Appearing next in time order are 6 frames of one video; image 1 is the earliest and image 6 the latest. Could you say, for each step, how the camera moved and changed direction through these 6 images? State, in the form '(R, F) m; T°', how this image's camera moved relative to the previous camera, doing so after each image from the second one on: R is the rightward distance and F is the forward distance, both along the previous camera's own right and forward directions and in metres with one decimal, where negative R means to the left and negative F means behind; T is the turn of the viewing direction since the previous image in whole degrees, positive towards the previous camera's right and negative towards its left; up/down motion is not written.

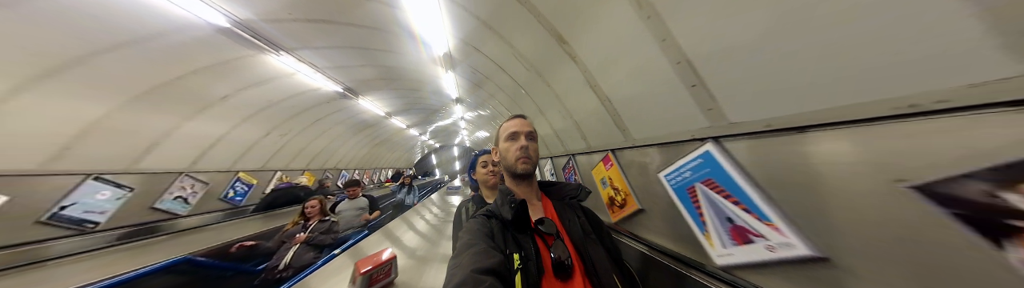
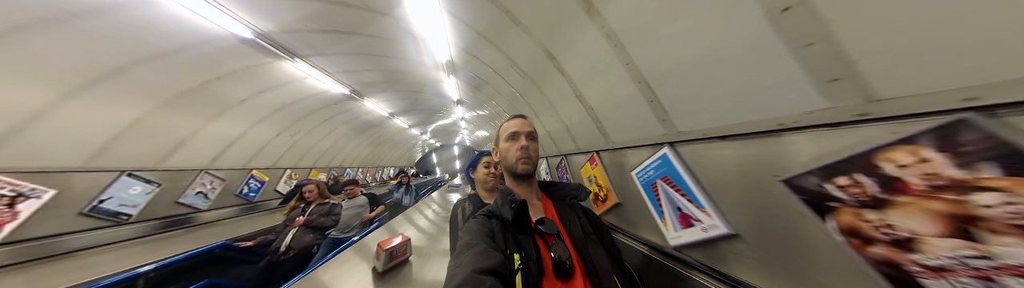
(+0.1, -0.3) m; 0°
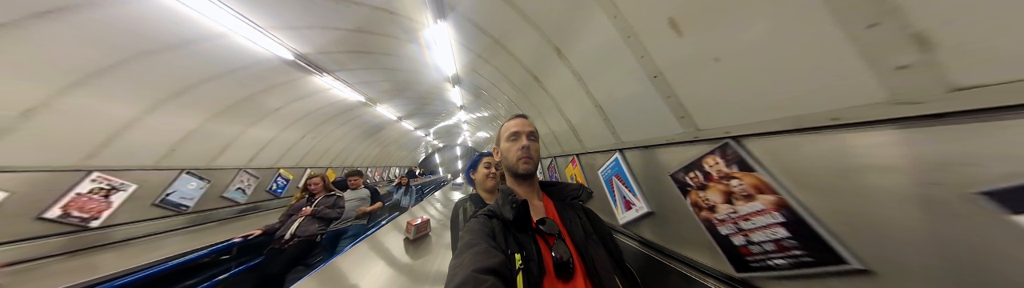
(+0.1, -0.5) m; 0°
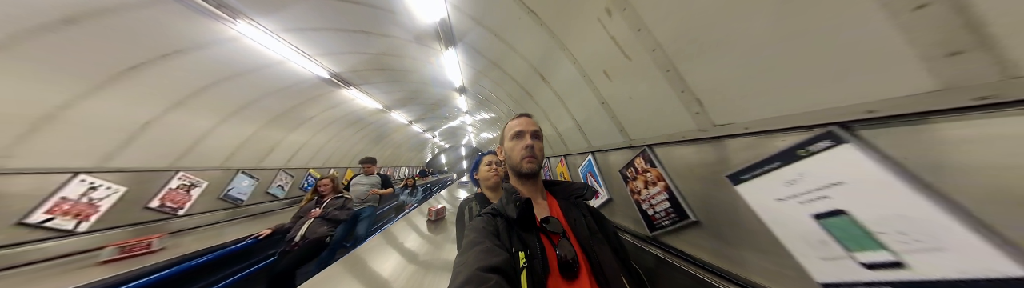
(+0.1, -0.6) m; -1°
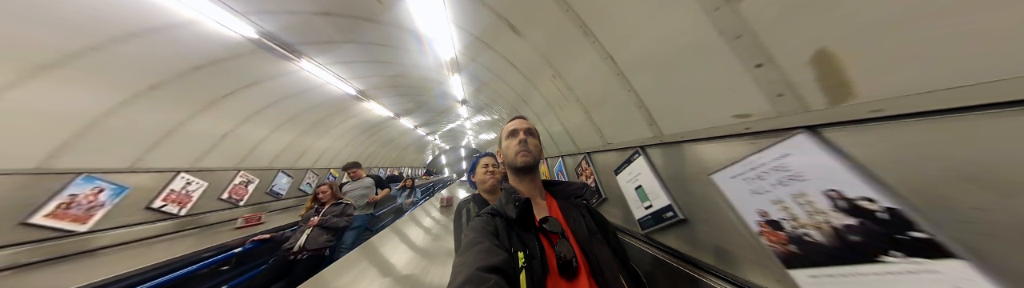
(+0.2, -0.9) m; 0°
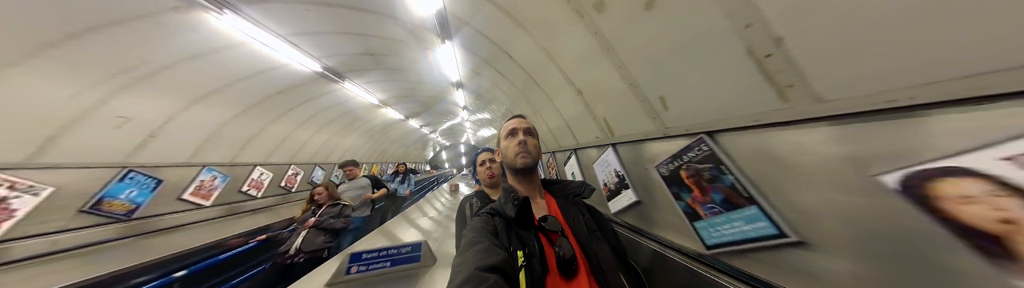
(+0.3, -1.3) m; 0°
